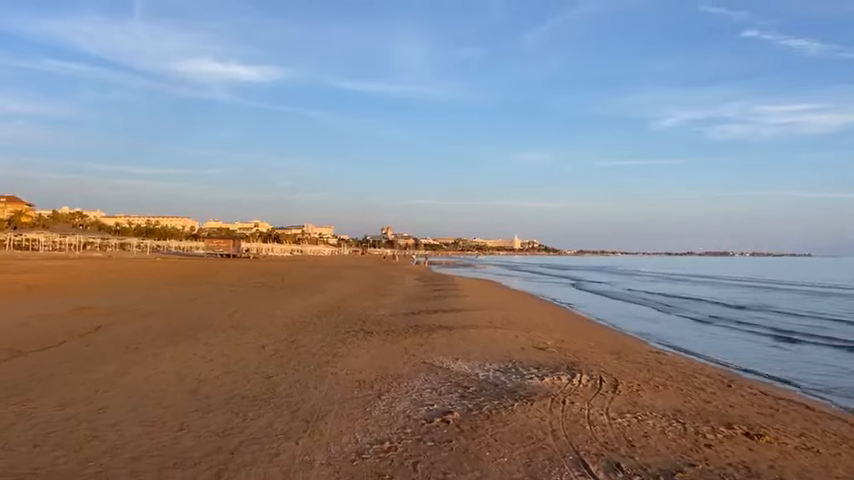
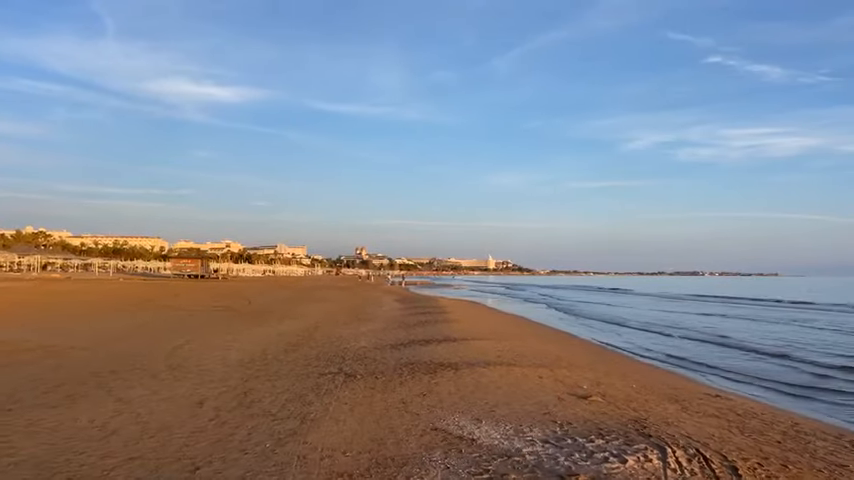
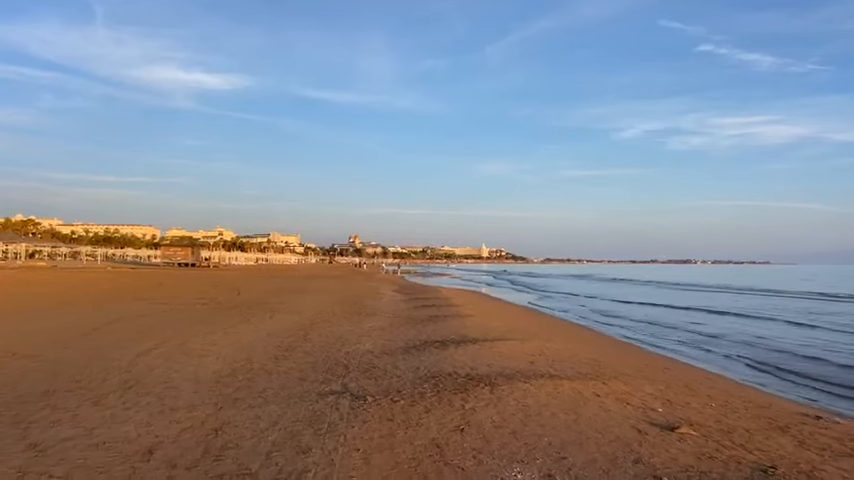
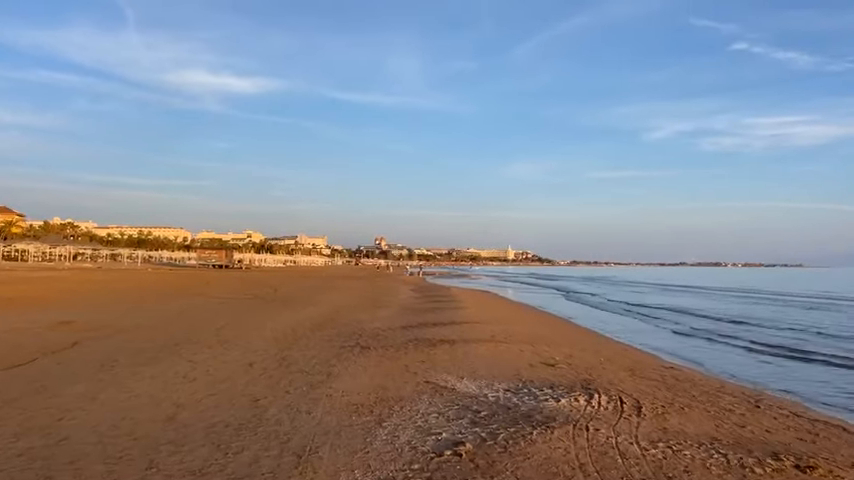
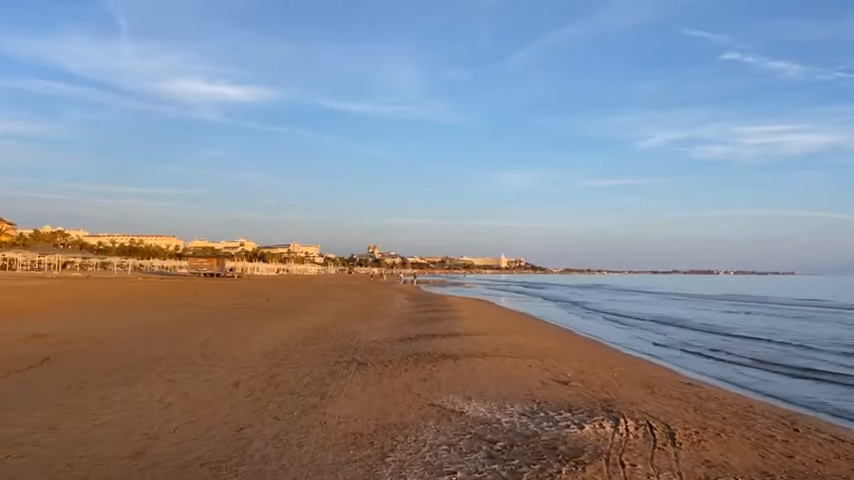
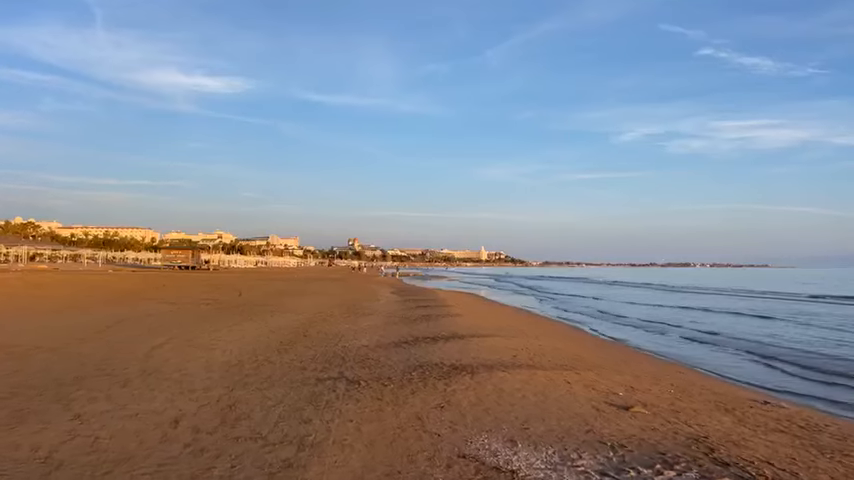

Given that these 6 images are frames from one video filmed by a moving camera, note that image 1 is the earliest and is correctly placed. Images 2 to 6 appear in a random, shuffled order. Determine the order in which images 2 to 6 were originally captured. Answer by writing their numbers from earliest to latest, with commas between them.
4, 5, 2, 6, 3
